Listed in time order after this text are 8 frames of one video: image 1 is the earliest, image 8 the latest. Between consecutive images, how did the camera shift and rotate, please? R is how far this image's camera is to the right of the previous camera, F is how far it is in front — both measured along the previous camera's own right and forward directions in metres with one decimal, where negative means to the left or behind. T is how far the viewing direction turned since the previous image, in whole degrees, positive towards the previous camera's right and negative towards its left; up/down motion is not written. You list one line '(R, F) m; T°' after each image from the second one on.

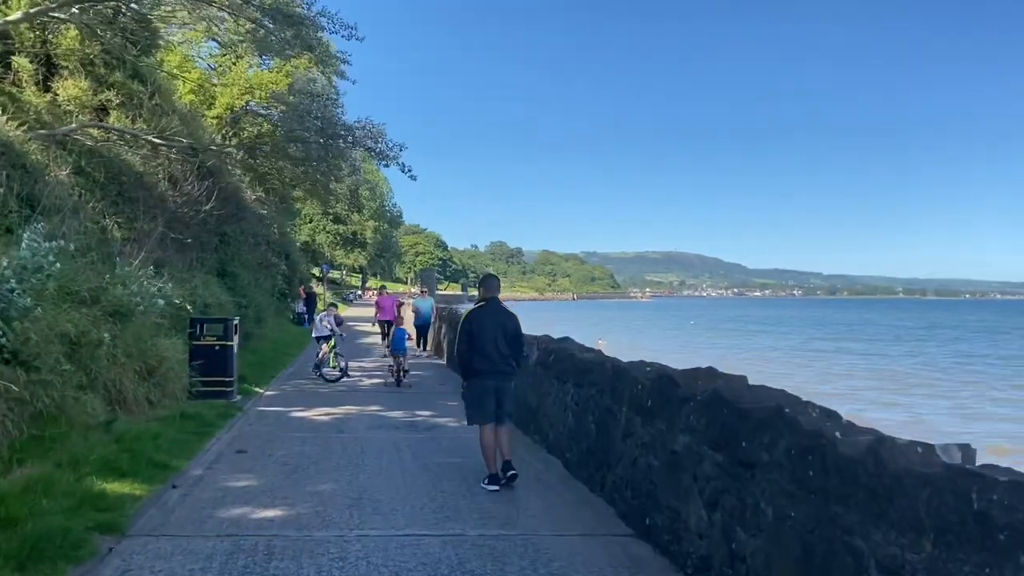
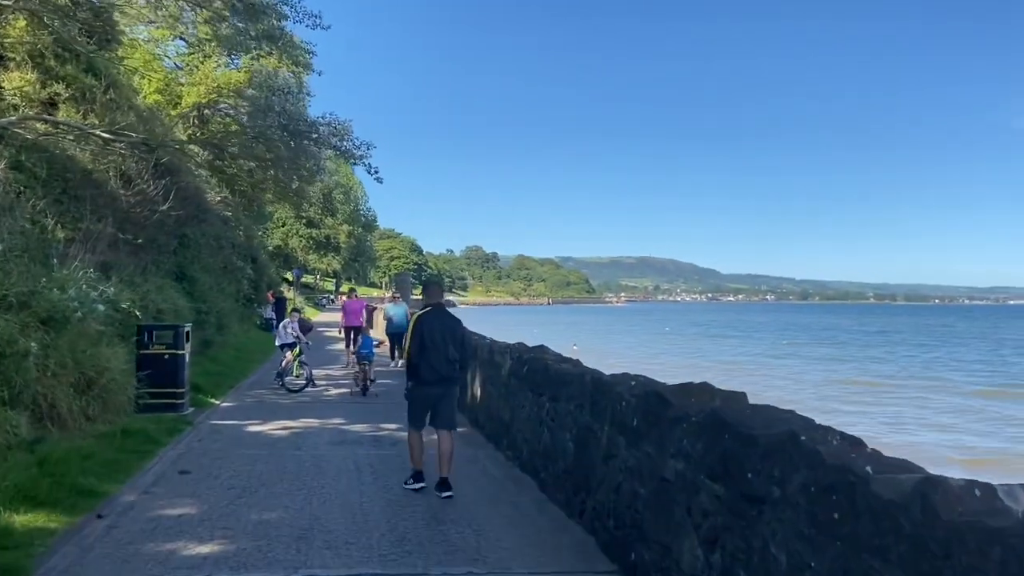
(0.0, +0.7) m; +2°
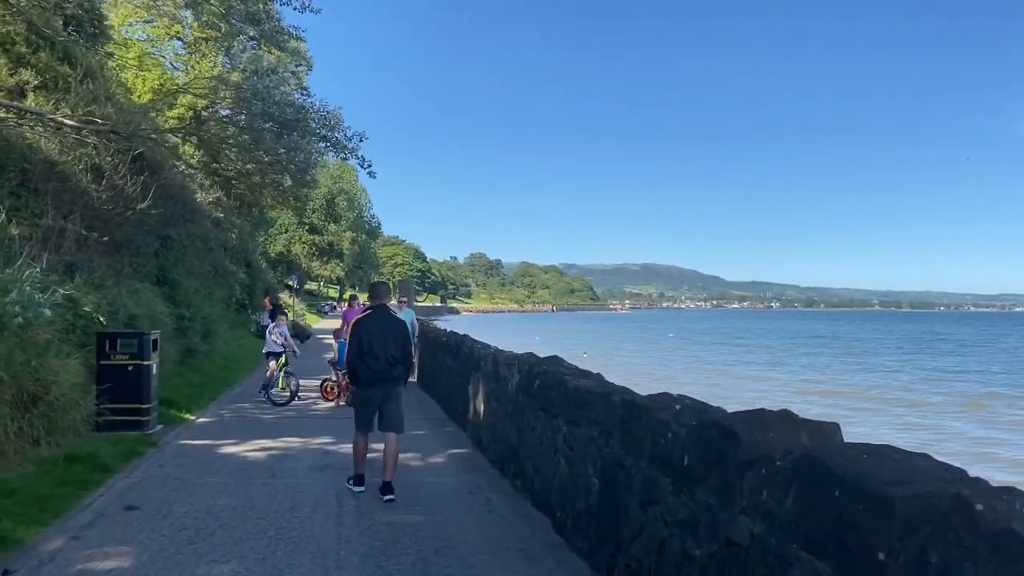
(0.0, +1.3) m; 0°
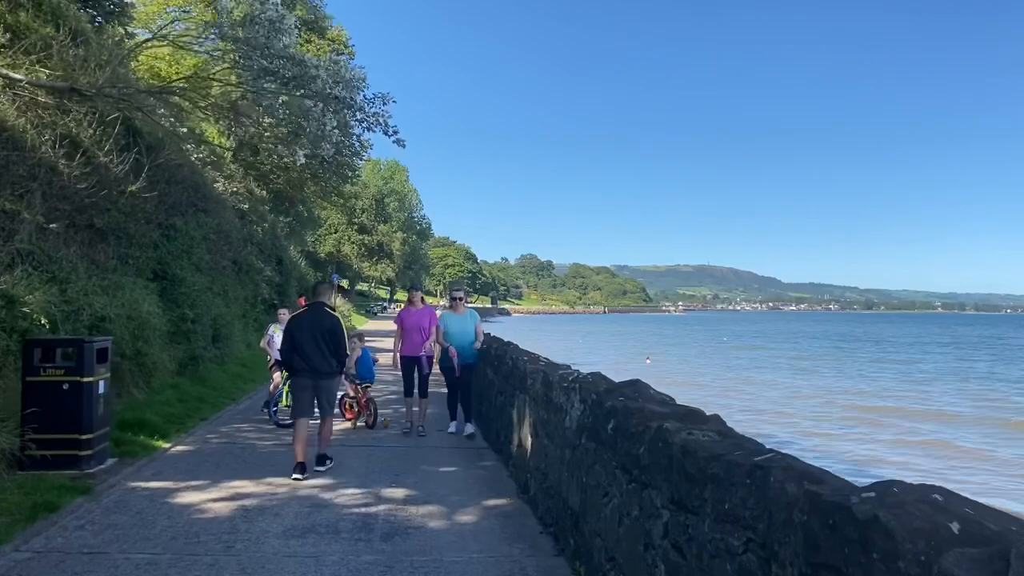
(-0.1, +2.5) m; -3°
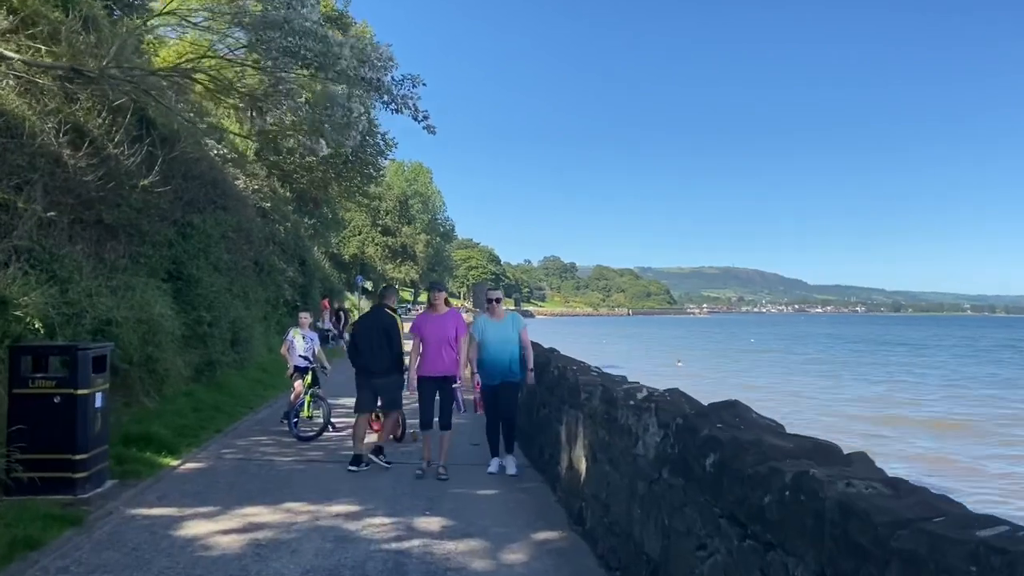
(-0.2, +0.9) m; -1°
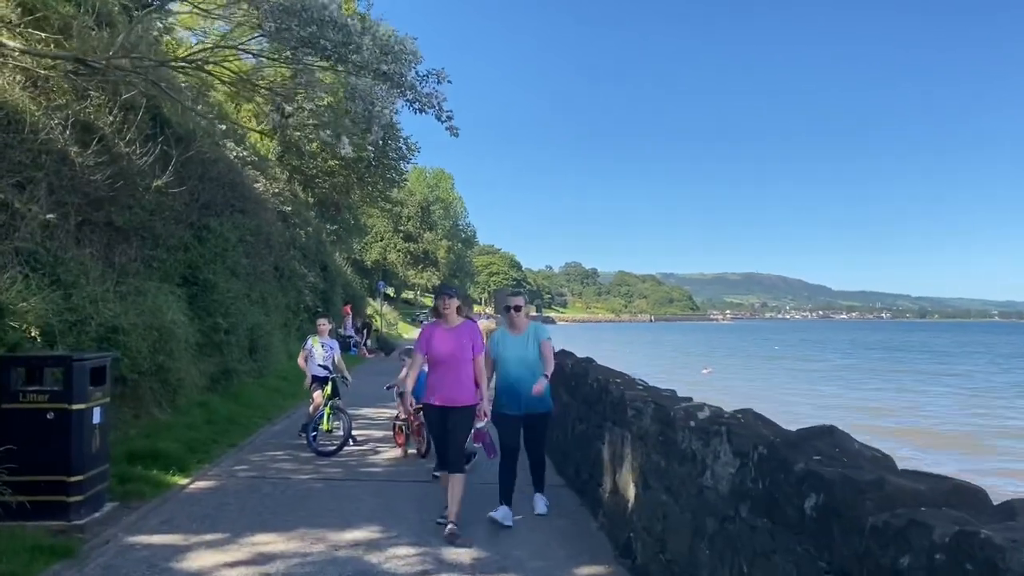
(-0.1, +0.7) m; -1°
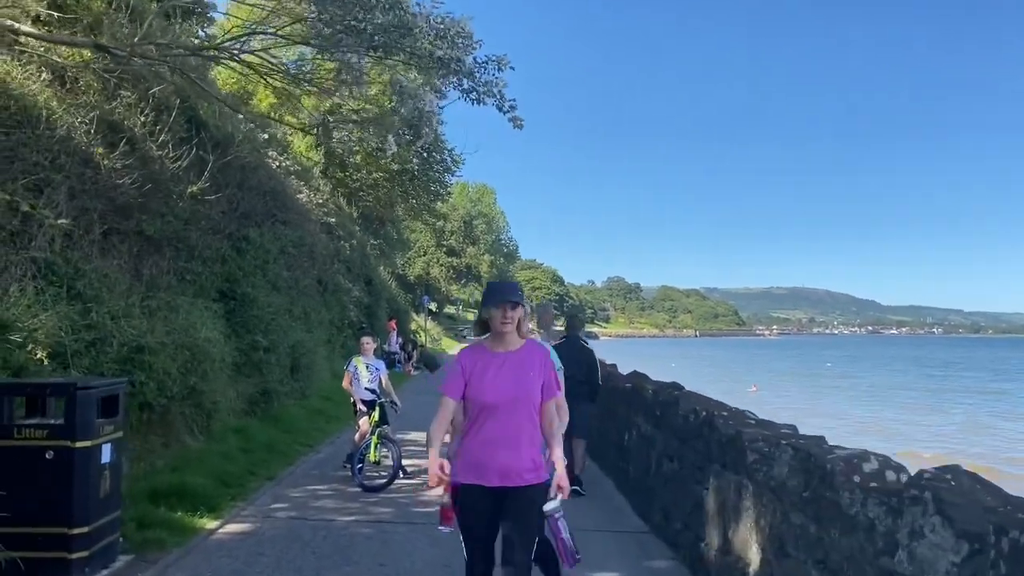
(-0.3, +1.1) m; -3°
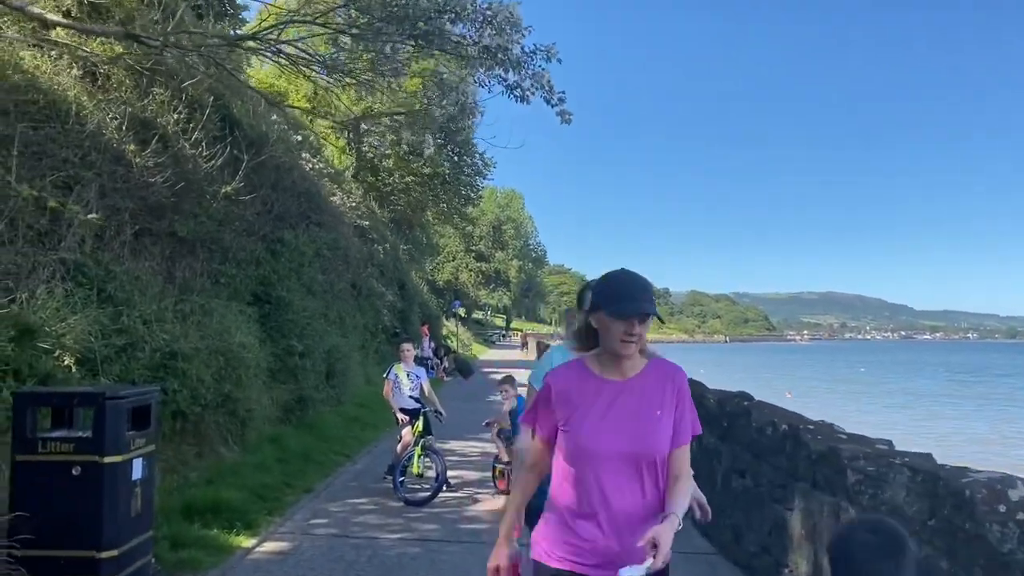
(-0.2, +0.5) m; -2°
